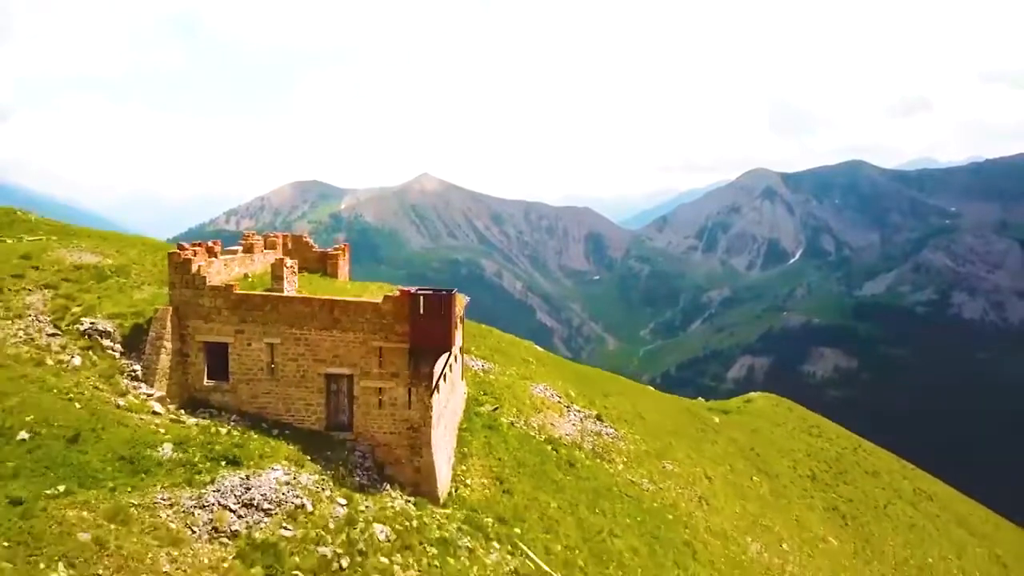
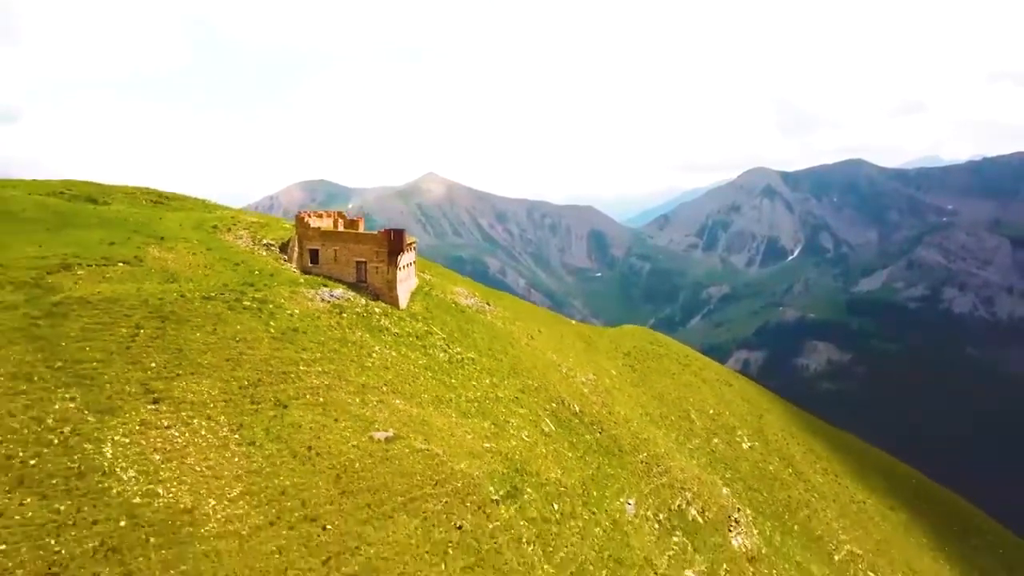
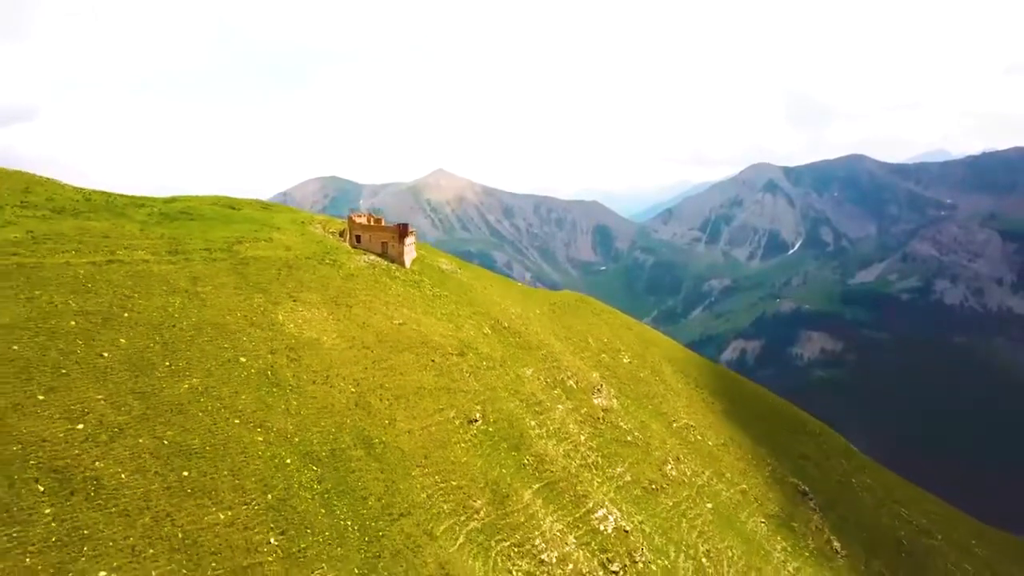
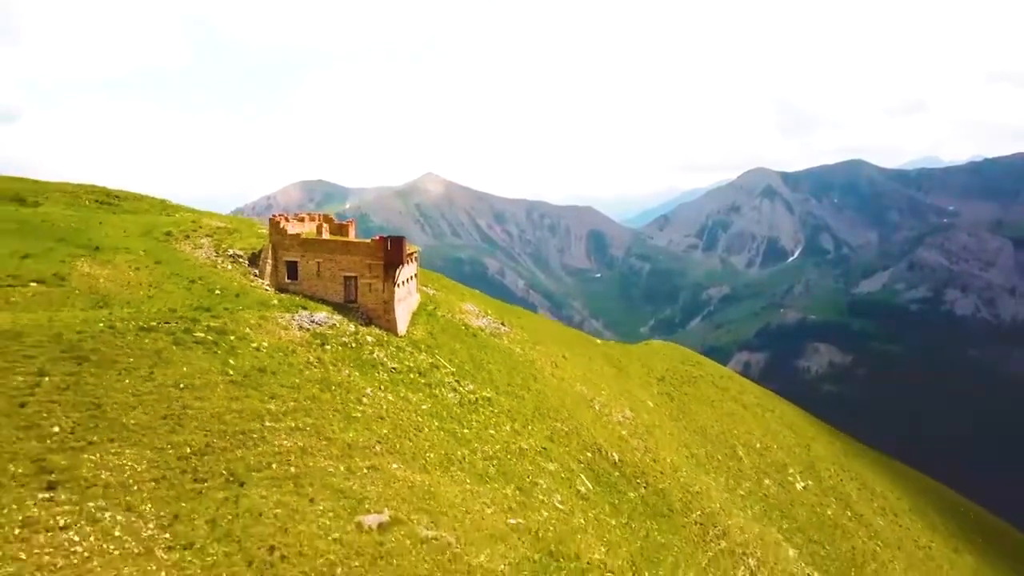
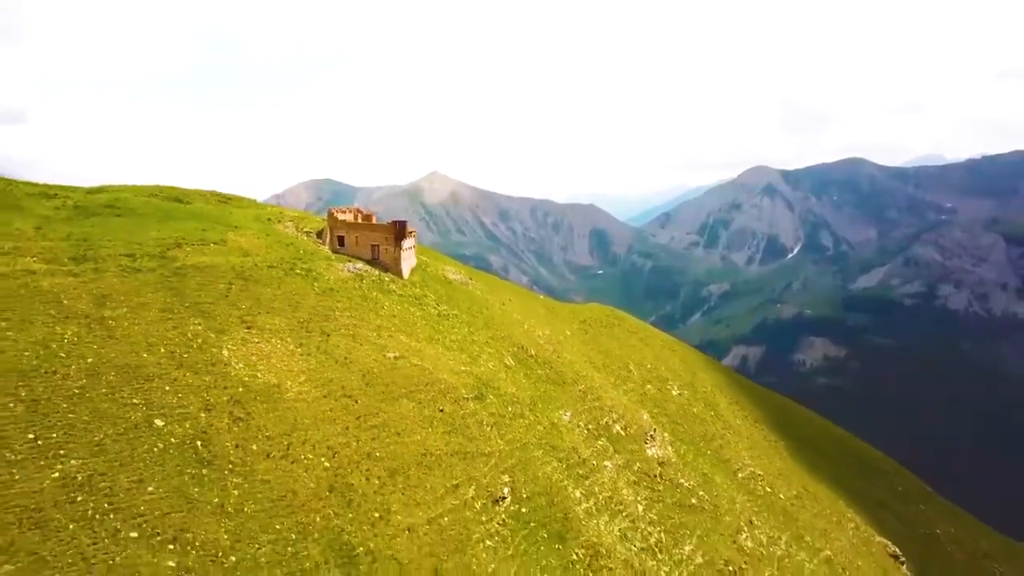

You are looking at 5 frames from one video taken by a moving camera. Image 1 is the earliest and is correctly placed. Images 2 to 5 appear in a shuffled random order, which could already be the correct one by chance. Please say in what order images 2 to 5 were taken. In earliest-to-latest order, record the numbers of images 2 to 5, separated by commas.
4, 2, 5, 3
